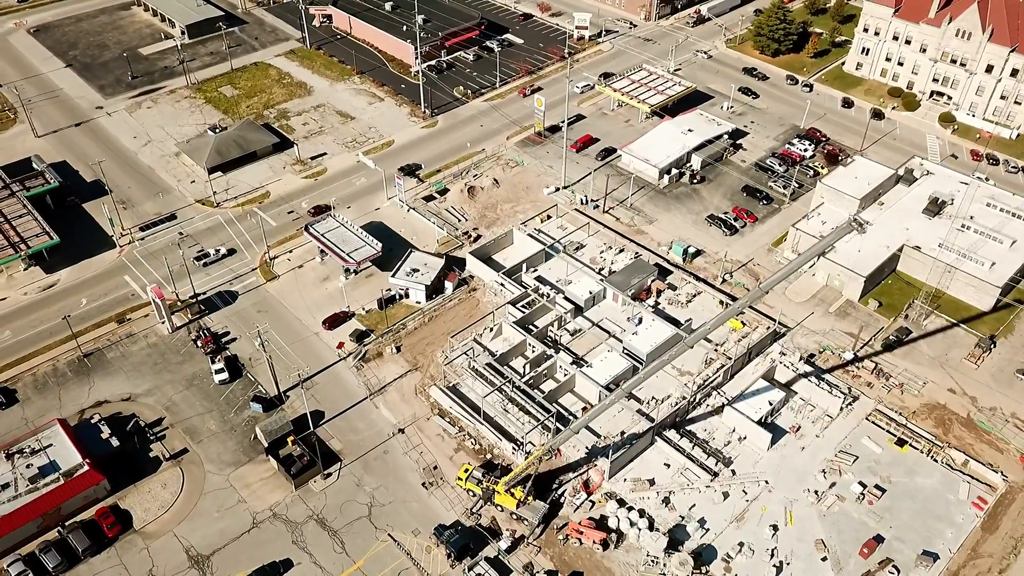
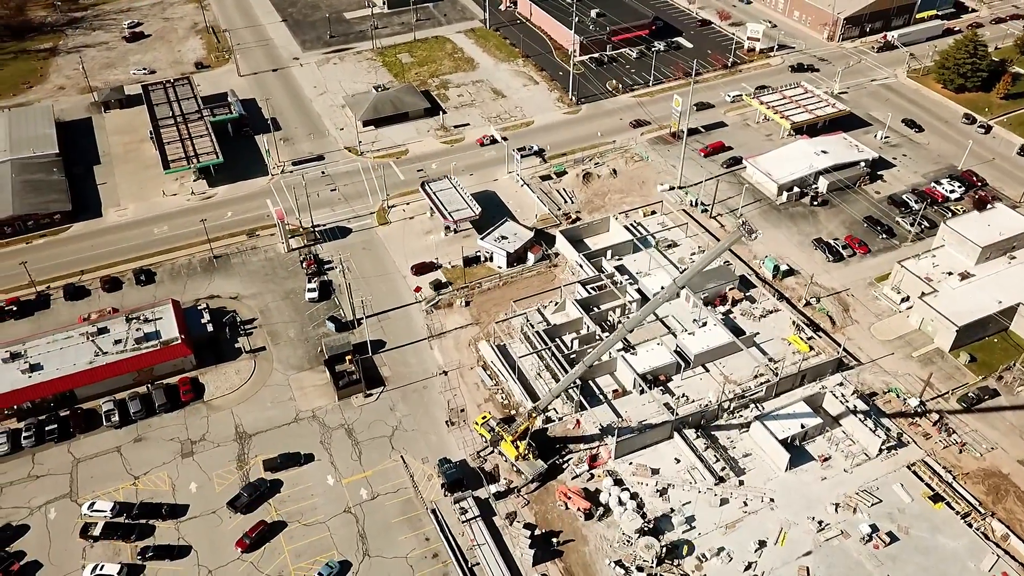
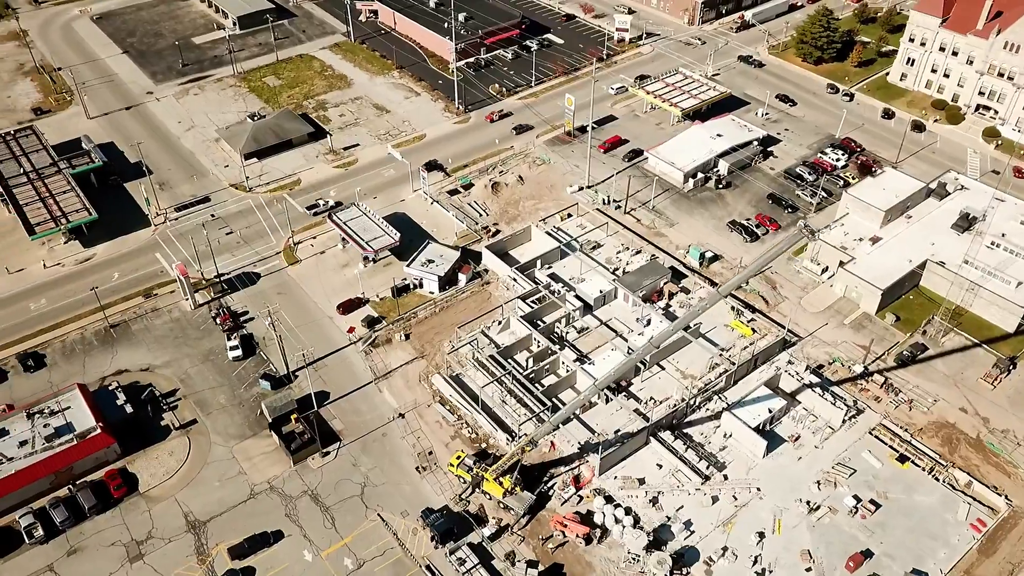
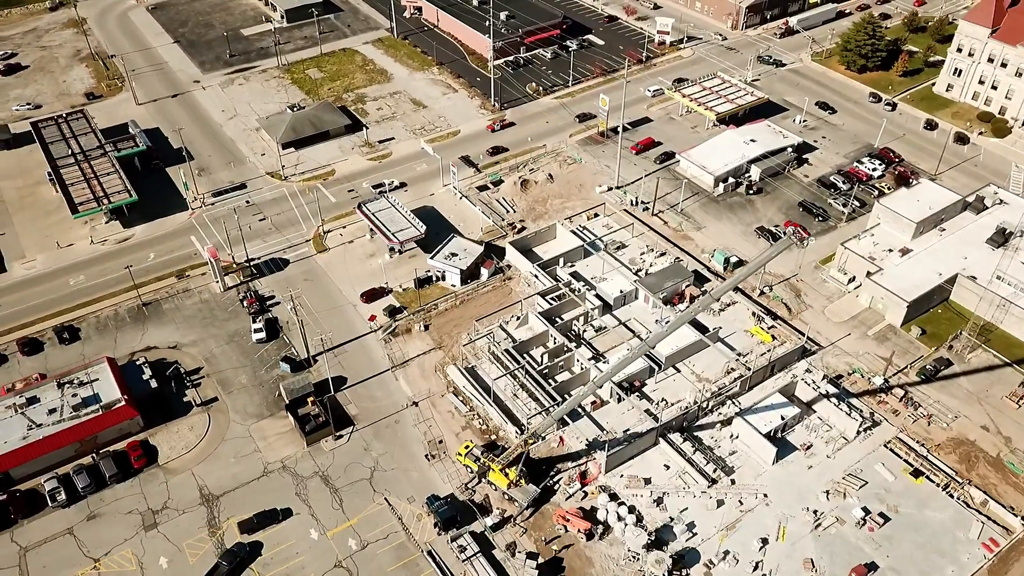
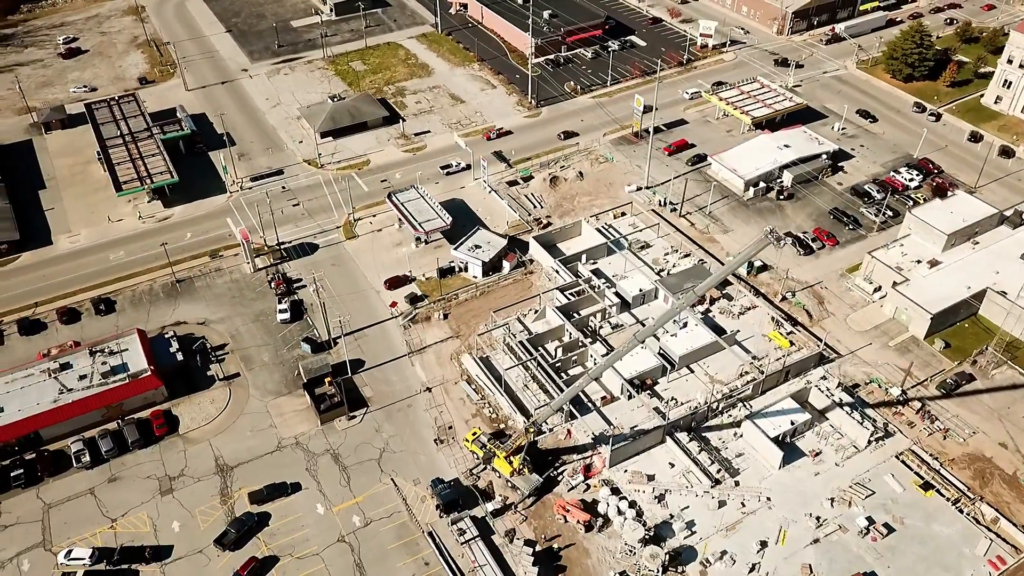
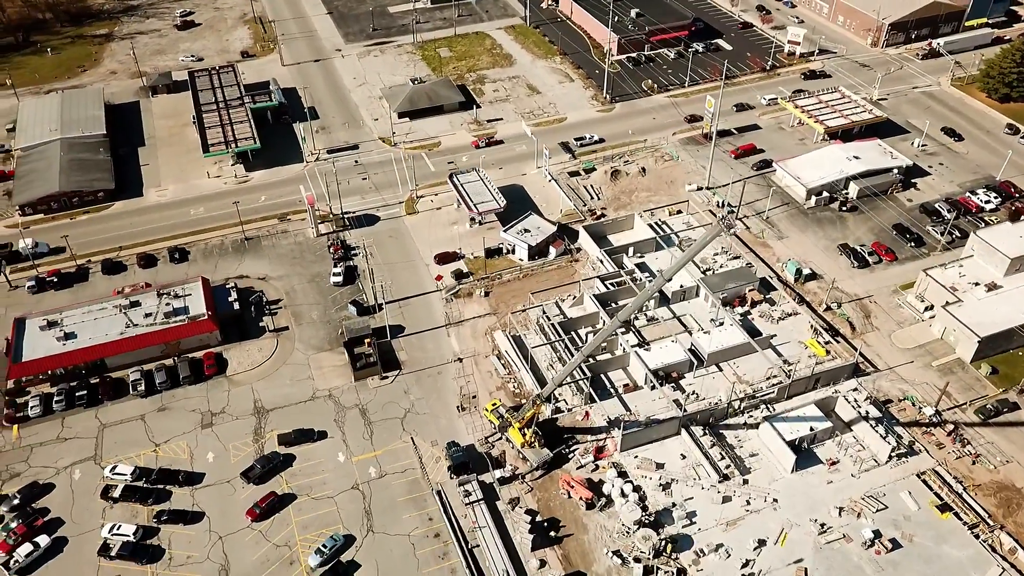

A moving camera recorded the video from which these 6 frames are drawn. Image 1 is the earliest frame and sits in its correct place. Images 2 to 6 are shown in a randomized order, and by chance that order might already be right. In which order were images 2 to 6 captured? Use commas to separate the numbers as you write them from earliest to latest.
3, 4, 5, 2, 6
